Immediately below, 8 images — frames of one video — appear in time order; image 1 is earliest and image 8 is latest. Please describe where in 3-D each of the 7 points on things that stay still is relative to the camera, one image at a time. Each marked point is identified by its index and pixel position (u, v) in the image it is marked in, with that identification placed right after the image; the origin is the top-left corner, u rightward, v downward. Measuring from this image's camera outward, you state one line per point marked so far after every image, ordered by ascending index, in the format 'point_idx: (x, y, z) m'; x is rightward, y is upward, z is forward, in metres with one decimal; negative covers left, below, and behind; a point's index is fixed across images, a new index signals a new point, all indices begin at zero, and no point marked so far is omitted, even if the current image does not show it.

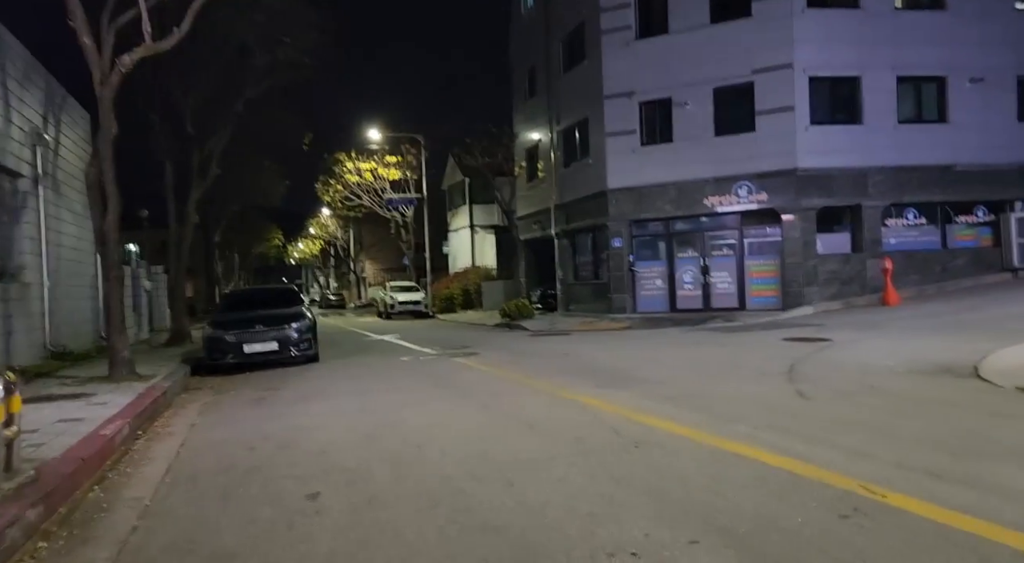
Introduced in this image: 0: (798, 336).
0: (+5.7, -1.1, +14.5) m
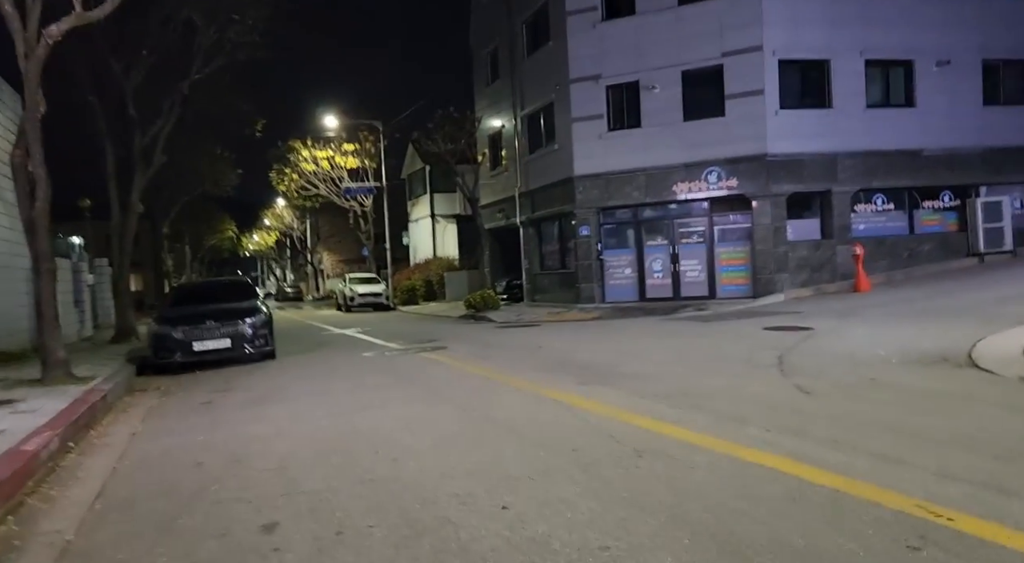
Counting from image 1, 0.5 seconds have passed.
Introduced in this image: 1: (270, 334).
0: (+5.1, -0.8, +14.1) m
1: (-4.9, -1.1, +14.9) m
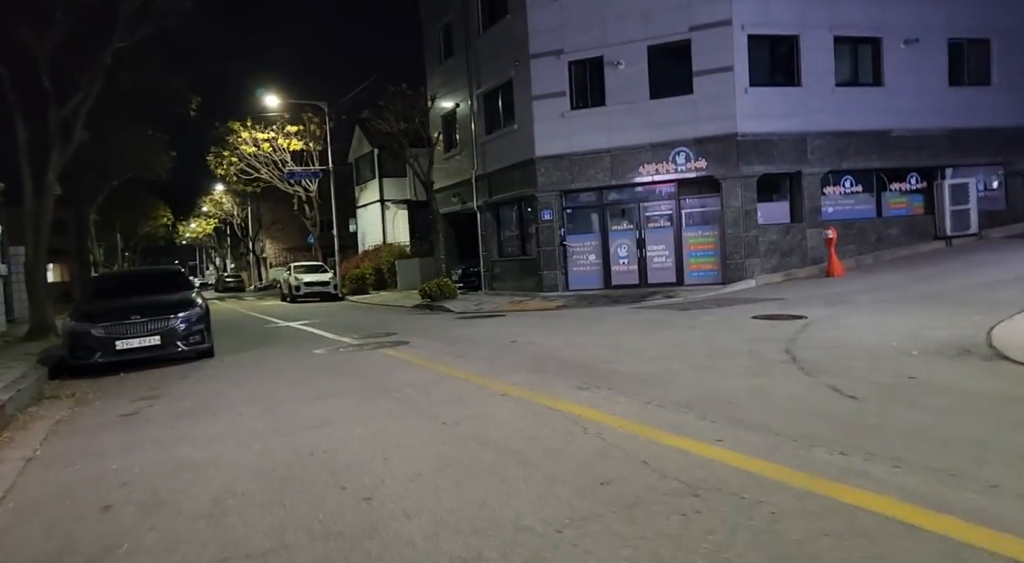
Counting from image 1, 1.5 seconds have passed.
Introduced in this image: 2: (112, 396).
0: (+4.5, -0.5, +13.1) m
1: (-5.5, -0.9, +13.3) m
2: (-5.5, -1.6, +10.1) m
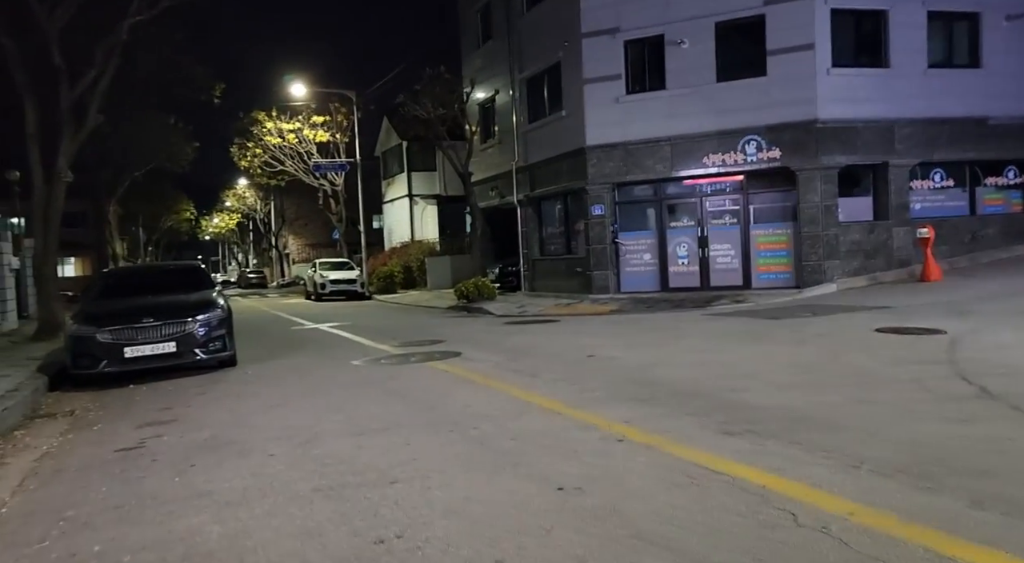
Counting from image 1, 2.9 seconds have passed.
0: (+5.6, -0.6, +11.1) m
1: (-4.4, -0.8, +11.6) m
2: (-4.5, -1.5, +8.4) m
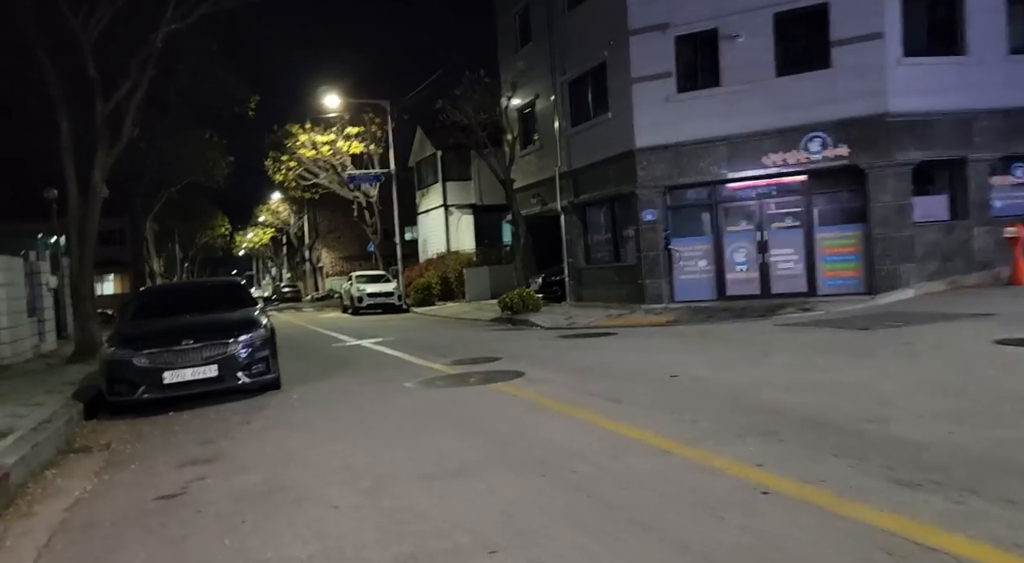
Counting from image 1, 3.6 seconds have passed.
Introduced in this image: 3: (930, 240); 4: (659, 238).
0: (+6.5, -0.7, +10.0) m
1: (-3.5, -1.1, +10.8) m
2: (-3.7, -1.8, +7.6) m
3: (+9.6, +1.0, +17.0) m
4: (+3.9, +1.2, +19.4) m
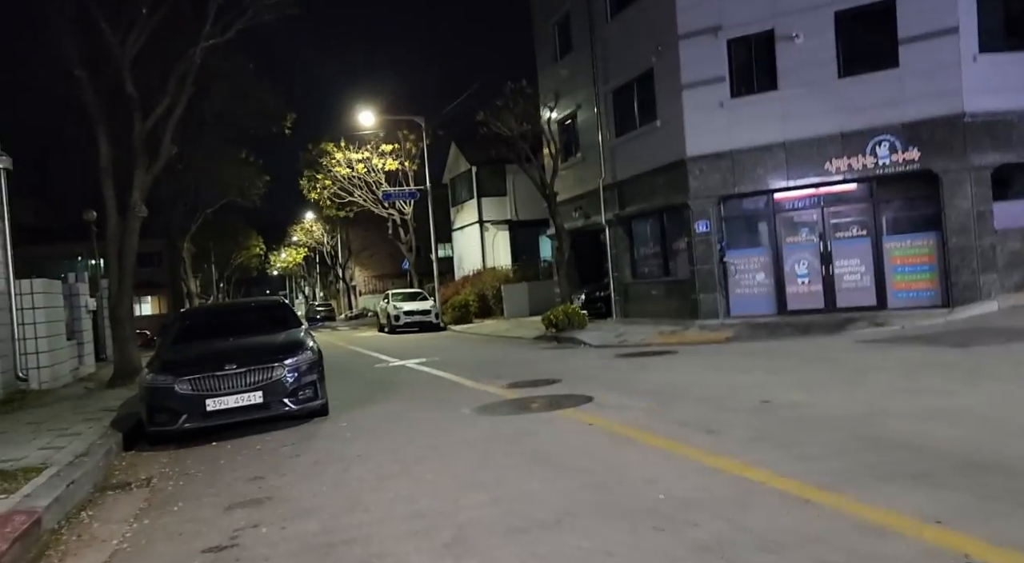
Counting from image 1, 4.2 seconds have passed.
0: (+7.3, -0.8, +8.9) m
1: (-2.6, -1.4, +10.1) m
2: (-2.9, -2.0, +6.9) m
3: (+10.7, +0.7, +15.8) m
4: (+5.1, +0.8, +18.4) m
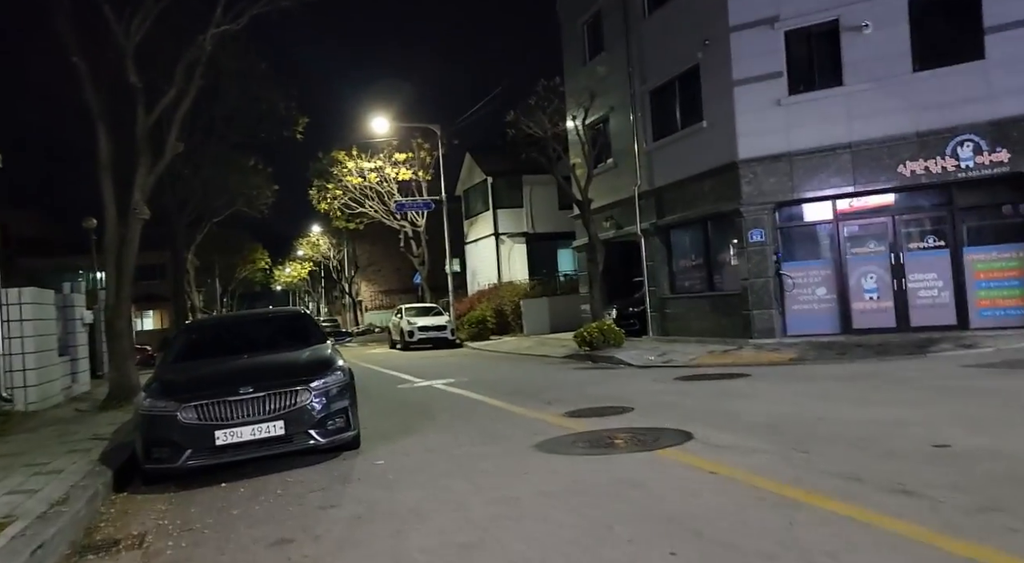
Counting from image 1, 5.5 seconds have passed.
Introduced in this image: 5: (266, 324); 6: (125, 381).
0: (+8.1, -0.9, +7.2) m
1: (-1.8, -1.5, +8.4) m
2: (-2.1, -2.0, +5.2) m
3: (+11.5, +0.4, +14.2) m
4: (+5.9, +0.5, +16.8) m
5: (-3.4, -0.6, +10.0) m
6: (-7.7, -2.0, +14.7) m
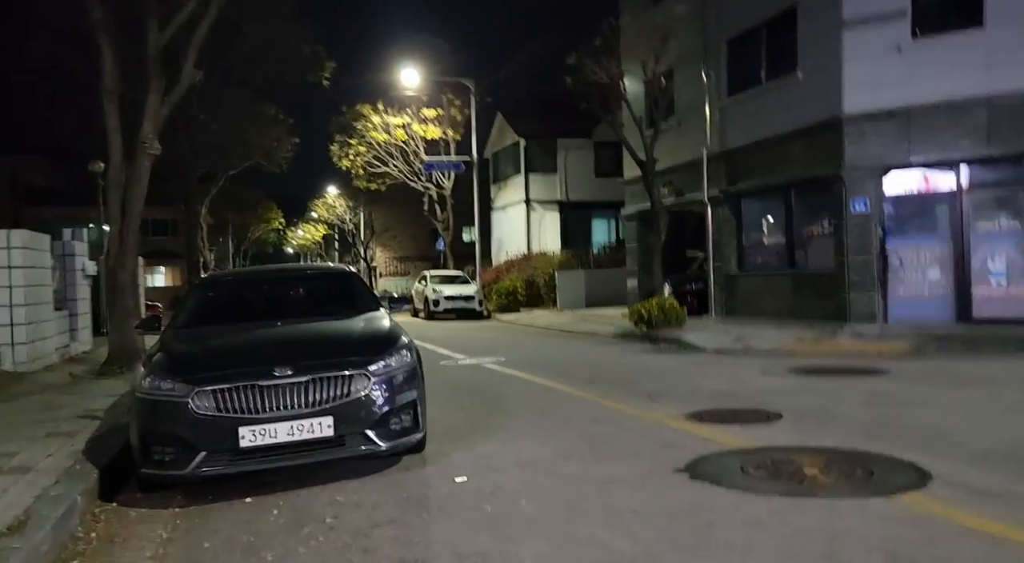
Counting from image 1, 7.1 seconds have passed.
0: (+9.2, -1.0, +4.9) m
1: (-0.8, -1.0, +6.2) m
2: (-1.1, -1.6, +3.1) m
3: (+12.7, +0.5, +11.8) m
4: (+7.1, +0.9, +14.4) m
5: (-2.2, 0.0, +7.8) m
6: (-6.6, -1.1, +12.6) m
